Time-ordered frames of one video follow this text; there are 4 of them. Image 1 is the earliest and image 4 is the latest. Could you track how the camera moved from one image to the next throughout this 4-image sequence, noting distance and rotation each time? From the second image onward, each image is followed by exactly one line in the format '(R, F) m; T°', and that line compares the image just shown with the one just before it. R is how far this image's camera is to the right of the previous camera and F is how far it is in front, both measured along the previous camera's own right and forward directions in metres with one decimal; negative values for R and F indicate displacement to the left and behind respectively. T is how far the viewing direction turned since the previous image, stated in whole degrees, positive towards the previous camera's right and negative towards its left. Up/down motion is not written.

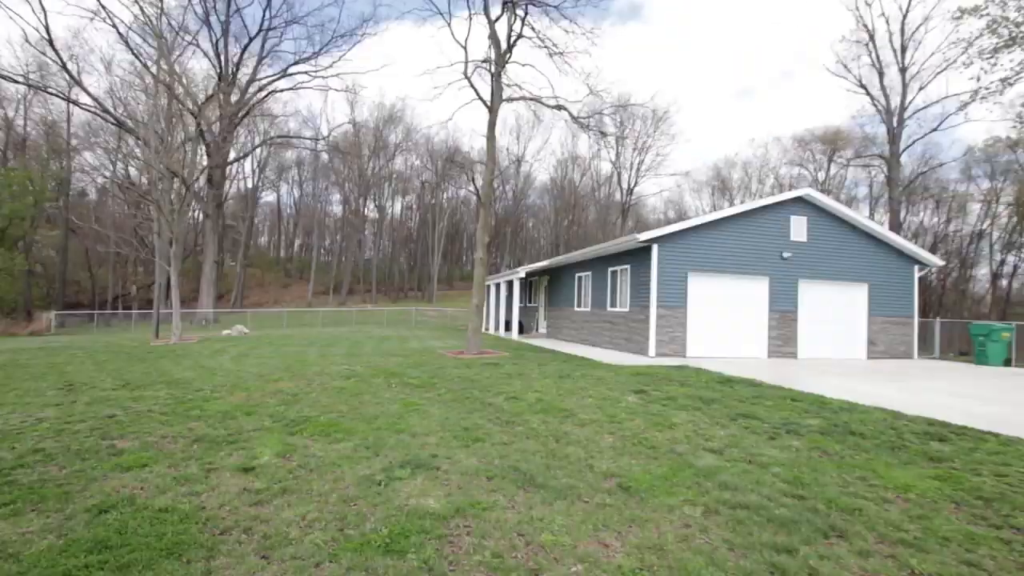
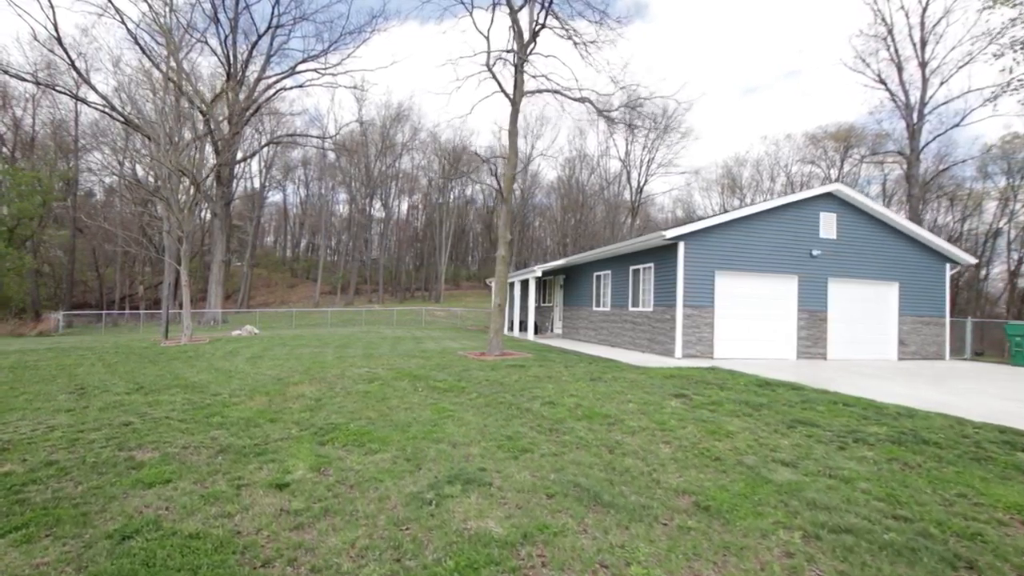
(-0.4, +0.4) m; 0°
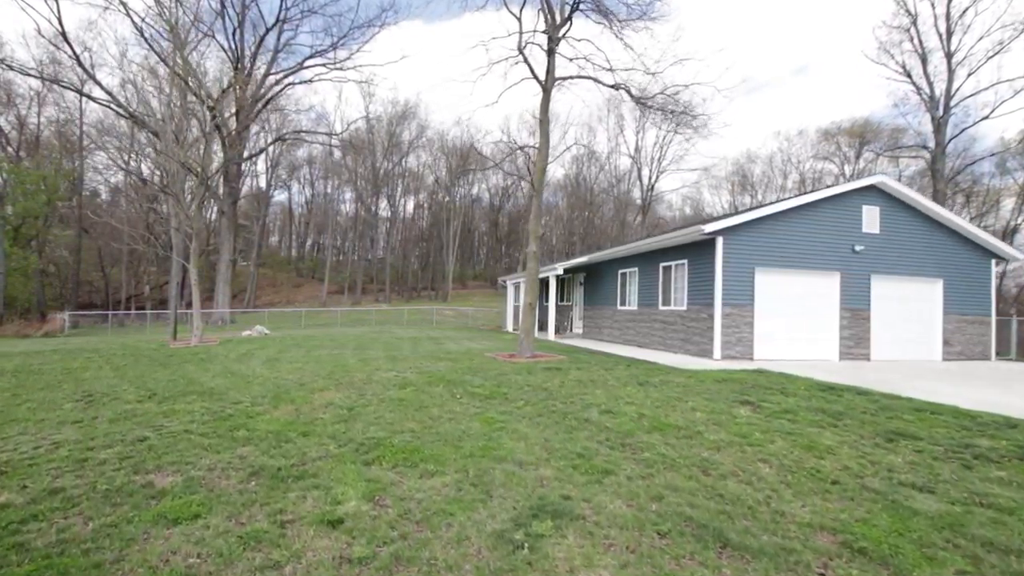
(-0.5, +0.6) m; 0°
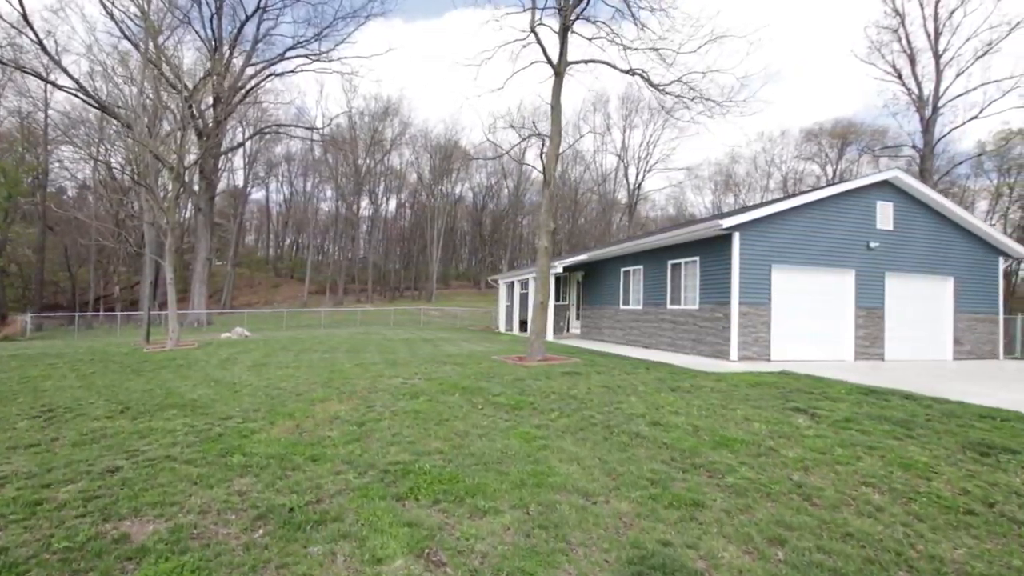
(-0.5, +0.7) m; +2°
